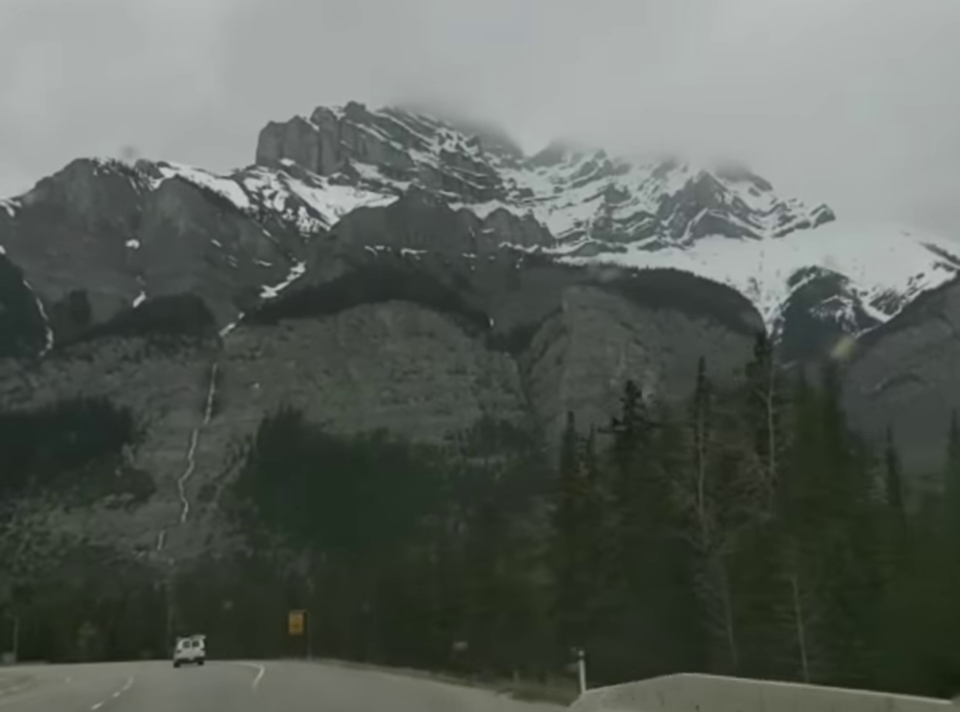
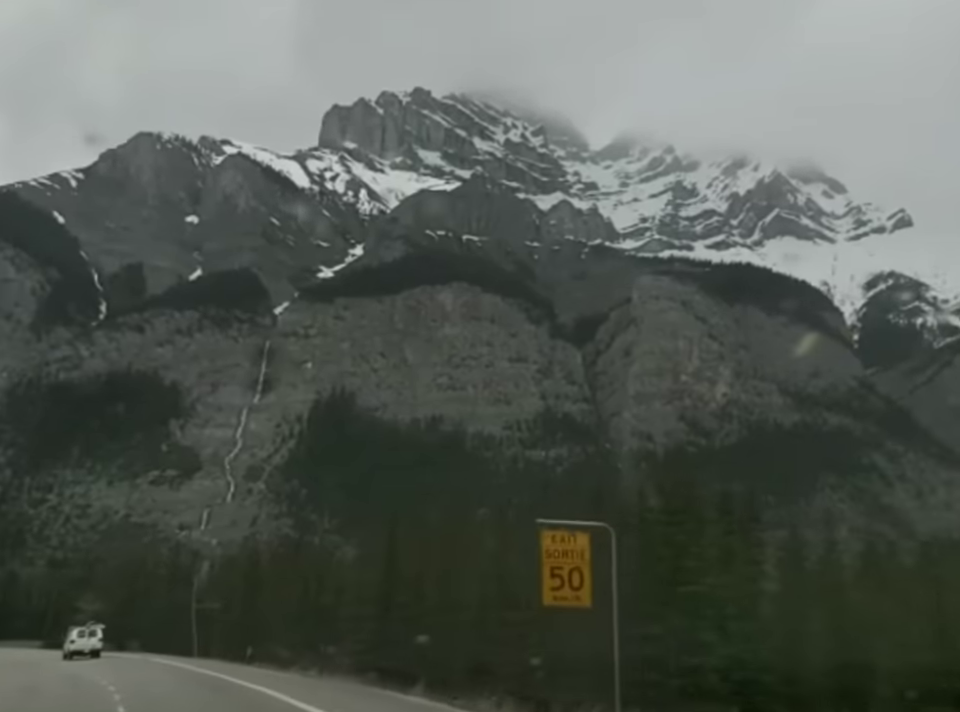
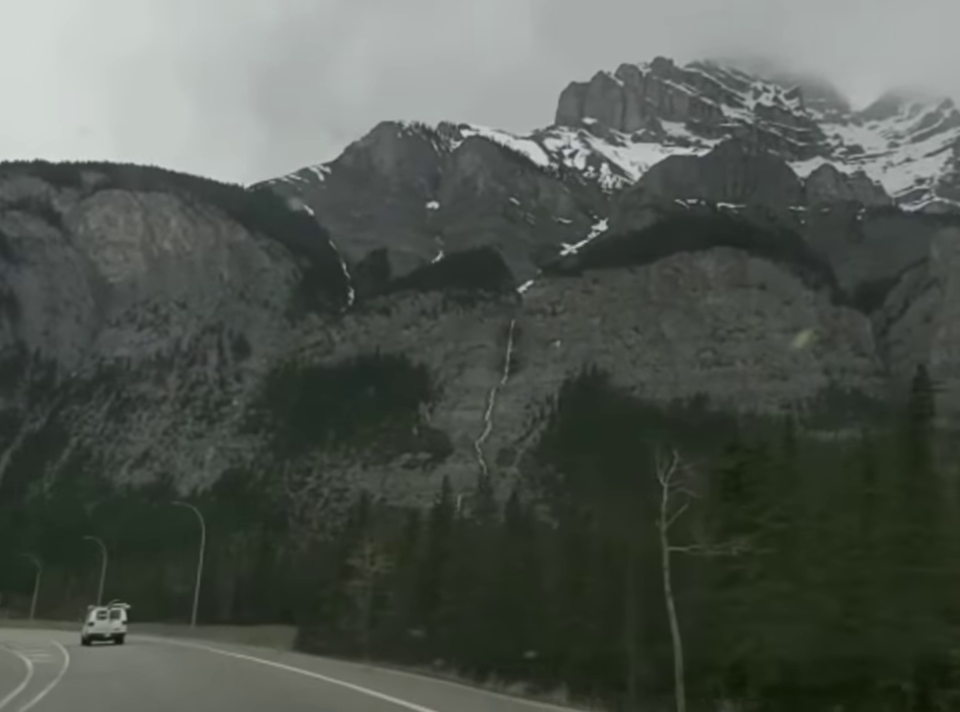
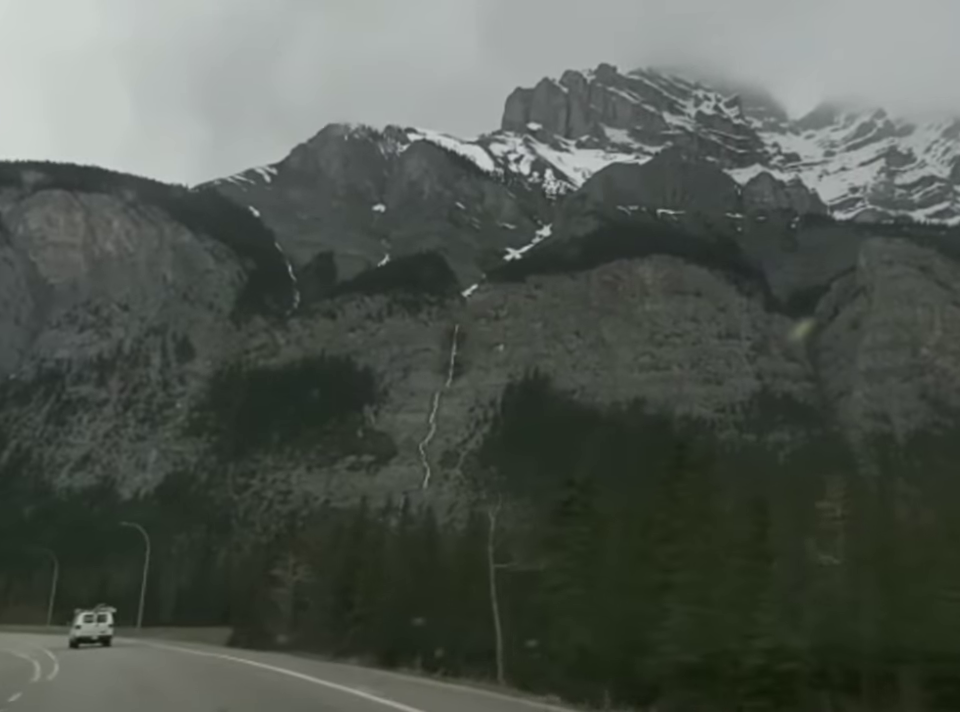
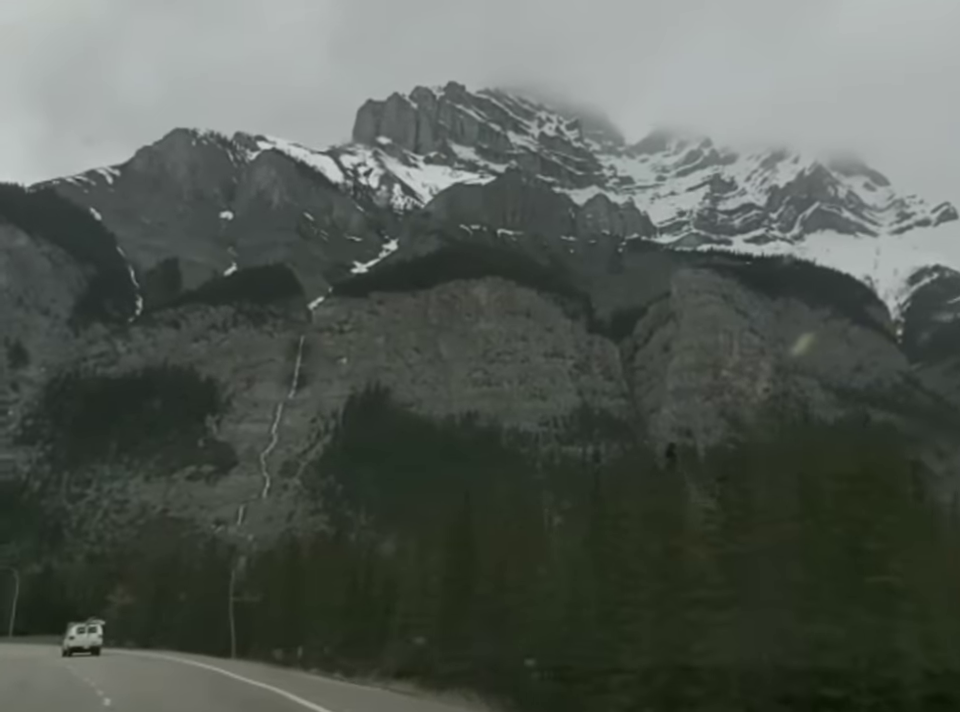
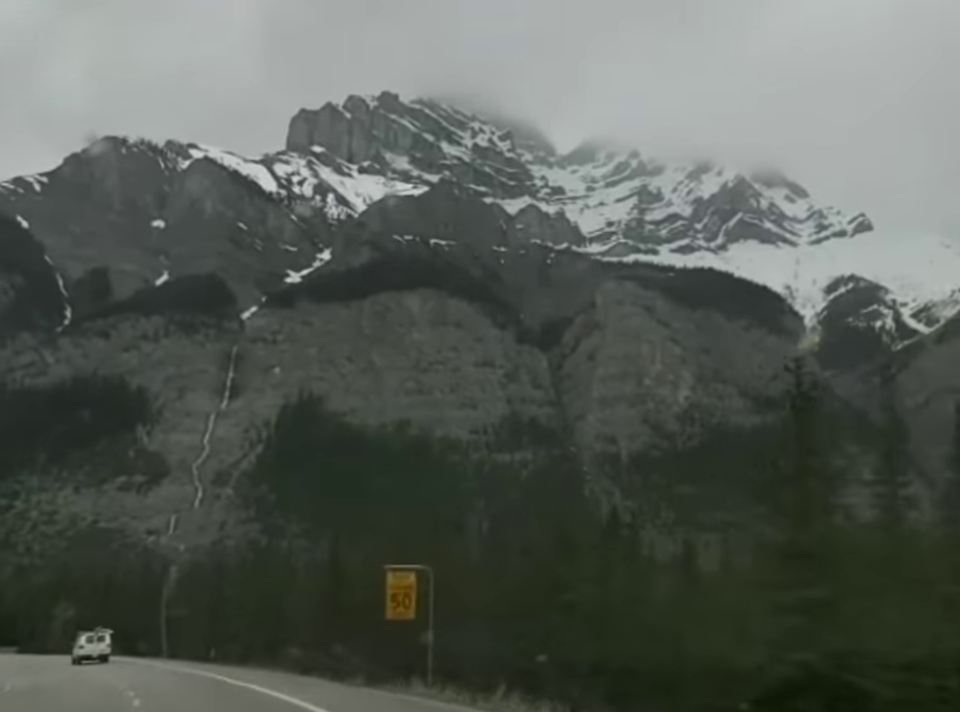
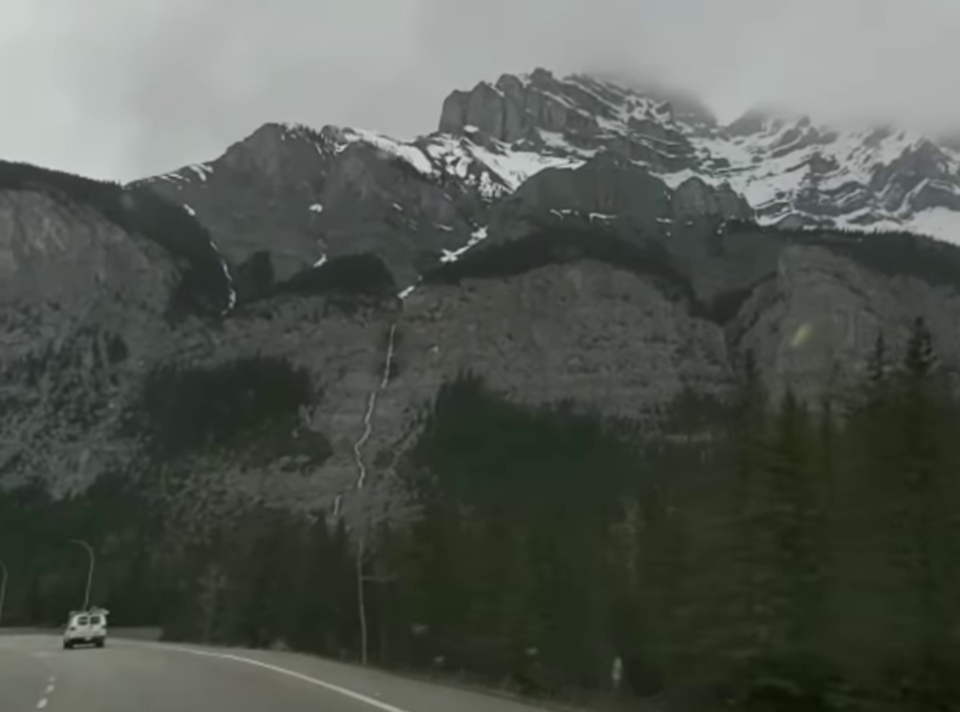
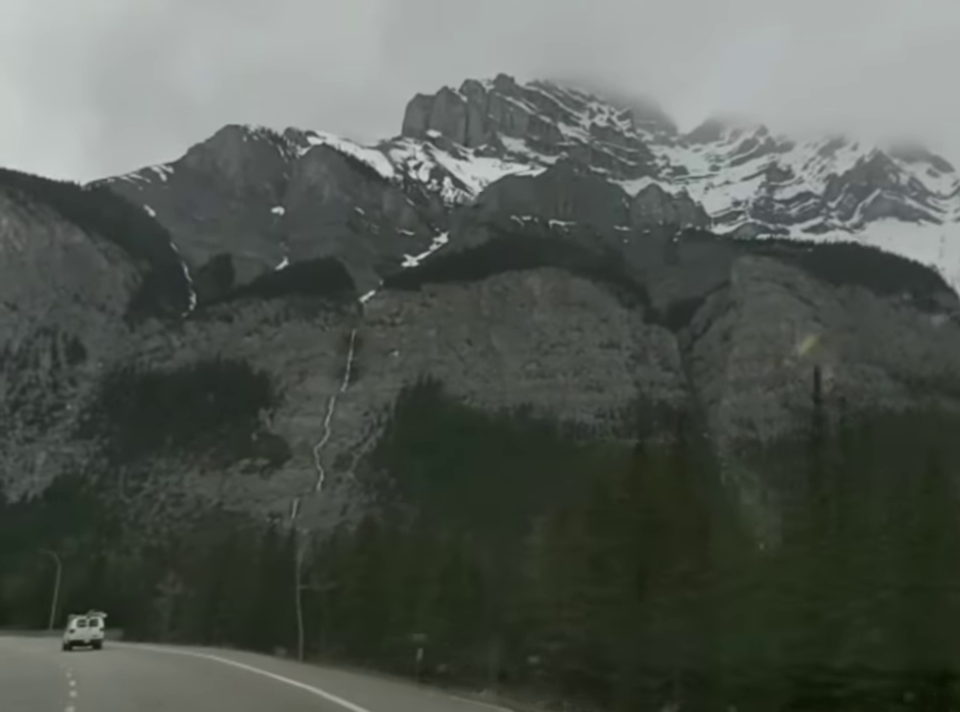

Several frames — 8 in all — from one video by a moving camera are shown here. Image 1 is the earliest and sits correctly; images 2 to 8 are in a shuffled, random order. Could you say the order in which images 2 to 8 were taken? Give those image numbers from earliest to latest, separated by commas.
6, 2, 5, 8, 7, 4, 3
